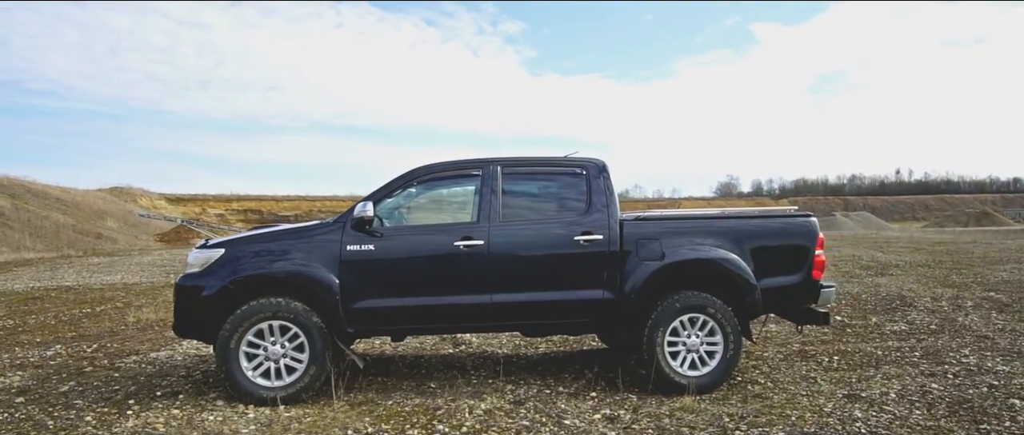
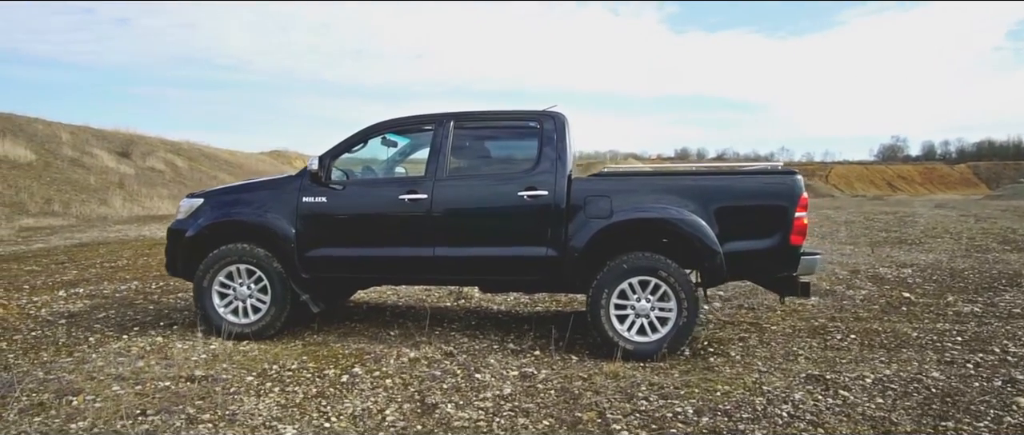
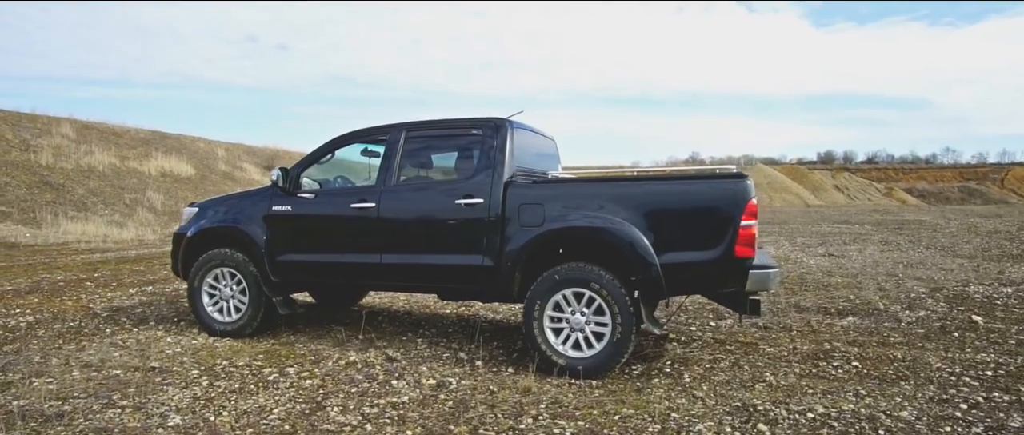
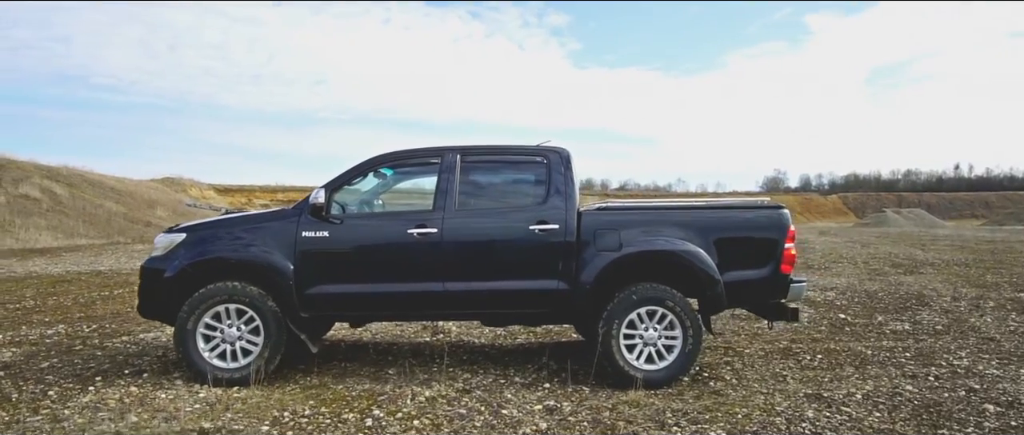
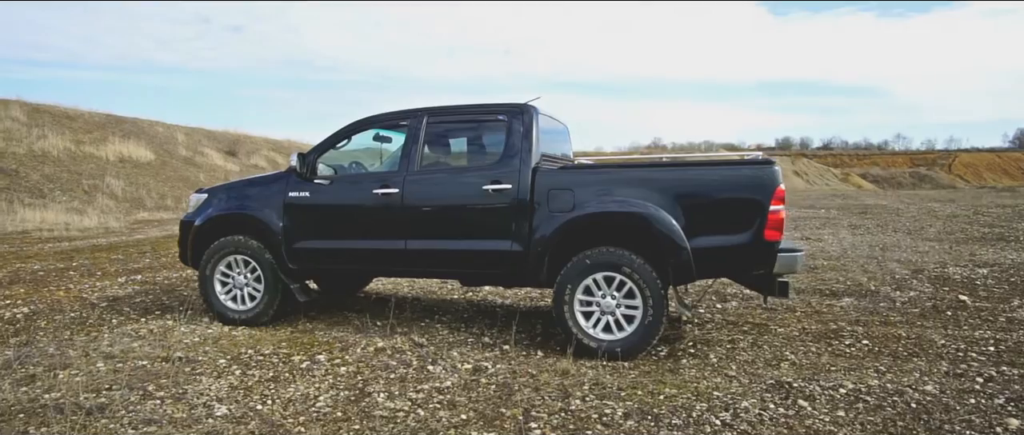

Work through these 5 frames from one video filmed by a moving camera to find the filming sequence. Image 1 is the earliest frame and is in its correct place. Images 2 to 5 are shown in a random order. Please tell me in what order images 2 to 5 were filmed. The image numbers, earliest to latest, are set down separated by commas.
4, 2, 5, 3
